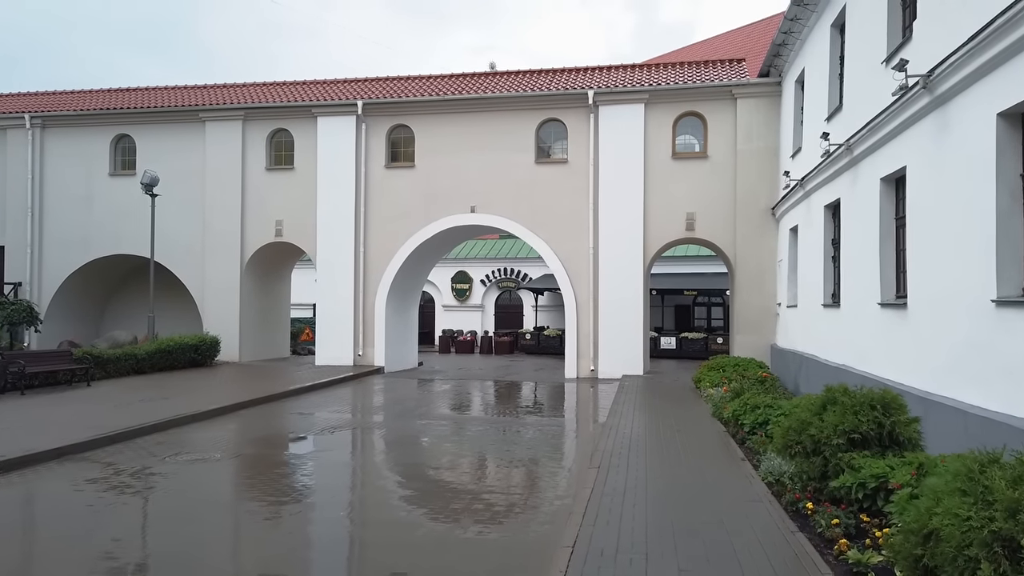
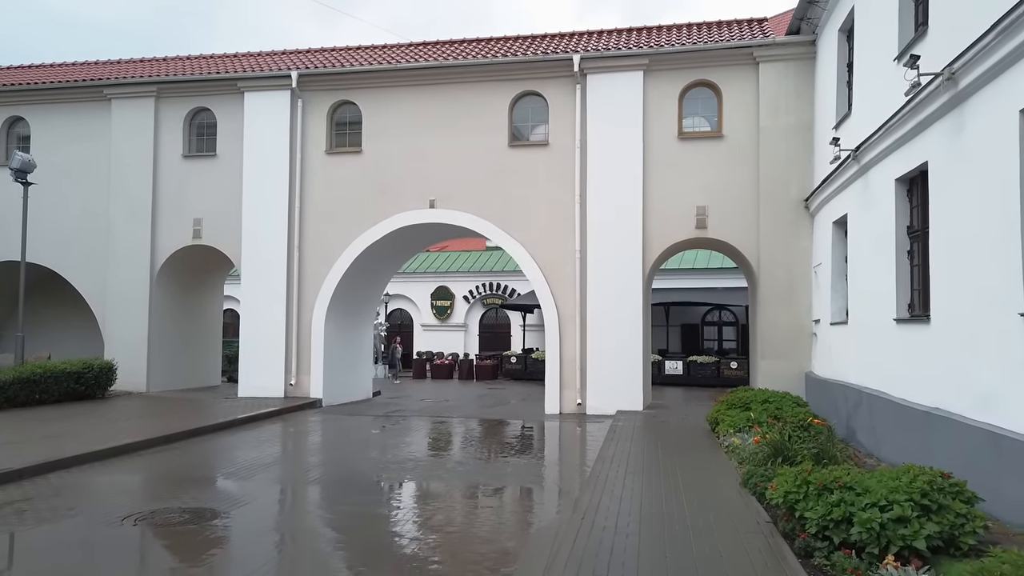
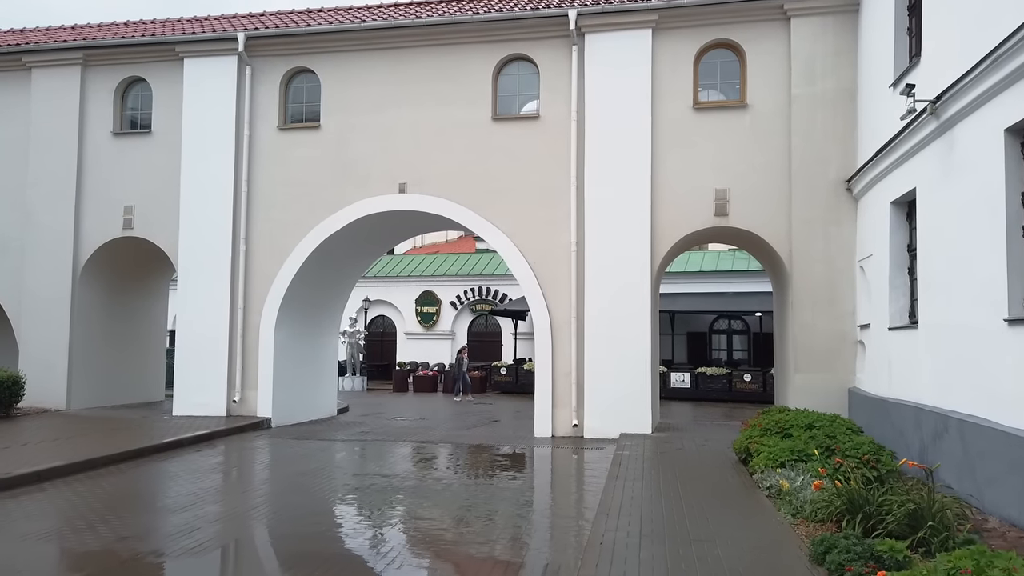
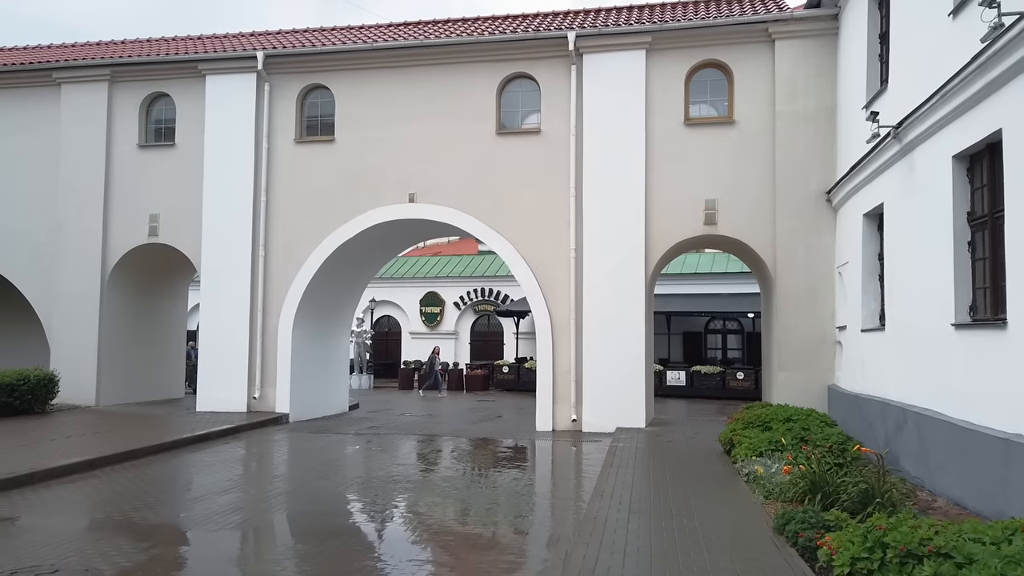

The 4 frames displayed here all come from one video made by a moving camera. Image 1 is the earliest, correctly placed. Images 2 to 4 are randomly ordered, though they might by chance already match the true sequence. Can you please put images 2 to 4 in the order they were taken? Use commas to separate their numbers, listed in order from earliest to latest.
2, 4, 3
